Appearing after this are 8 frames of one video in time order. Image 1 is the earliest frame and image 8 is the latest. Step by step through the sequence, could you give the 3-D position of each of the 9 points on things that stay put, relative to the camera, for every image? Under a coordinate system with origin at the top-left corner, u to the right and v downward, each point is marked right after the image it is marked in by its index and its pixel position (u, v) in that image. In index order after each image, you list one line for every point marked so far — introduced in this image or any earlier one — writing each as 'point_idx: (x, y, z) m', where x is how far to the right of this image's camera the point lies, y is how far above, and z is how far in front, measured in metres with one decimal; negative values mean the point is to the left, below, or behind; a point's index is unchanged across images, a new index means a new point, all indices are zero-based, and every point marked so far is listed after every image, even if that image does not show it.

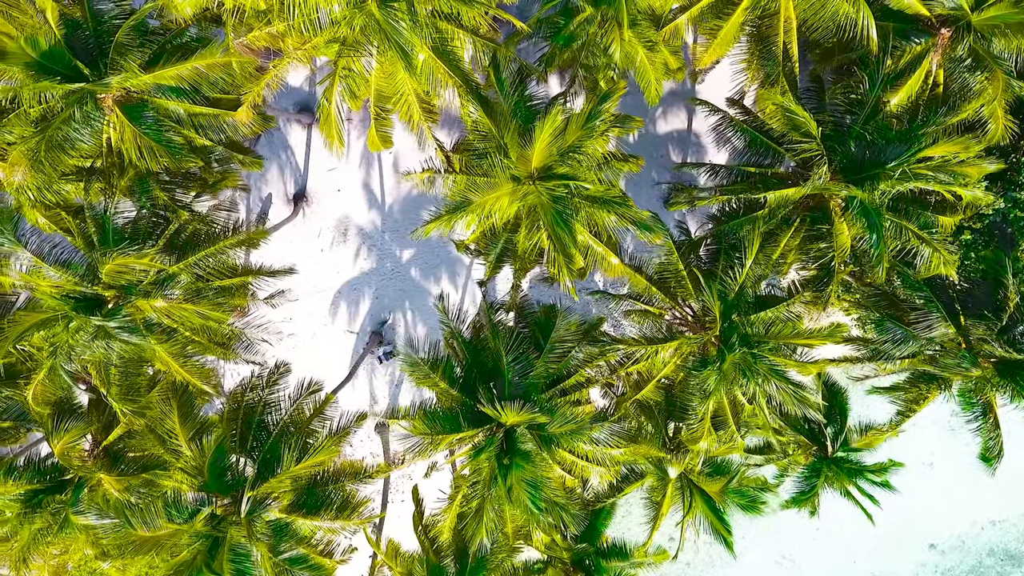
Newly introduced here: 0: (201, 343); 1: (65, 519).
0: (-3.8, -0.7, +8.2) m
1: (-5.4, -2.7, +8.3) m
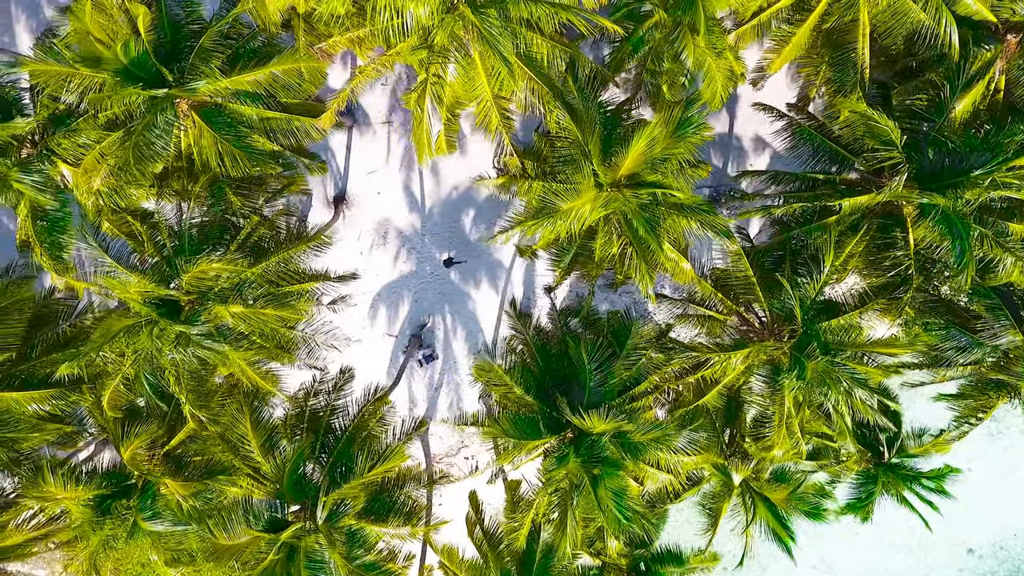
0: (-2.9, -0.7, +8.2) m
1: (-4.5, -2.8, +8.3) m
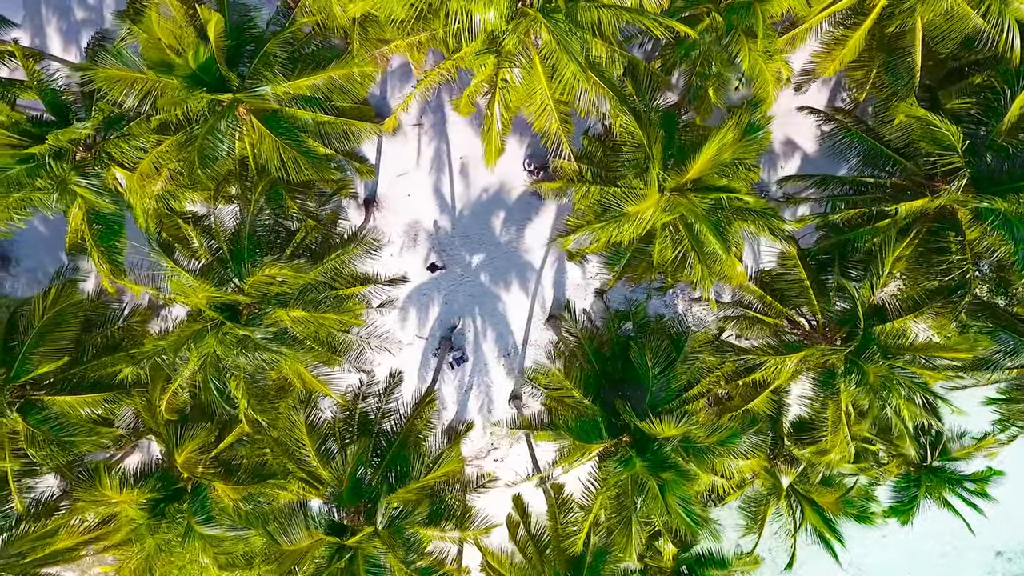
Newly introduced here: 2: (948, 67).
0: (-2.3, -0.8, +8.2) m
1: (-3.9, -2.8, +8.3) m
2: (+5.7, +2.9, +9.0) m
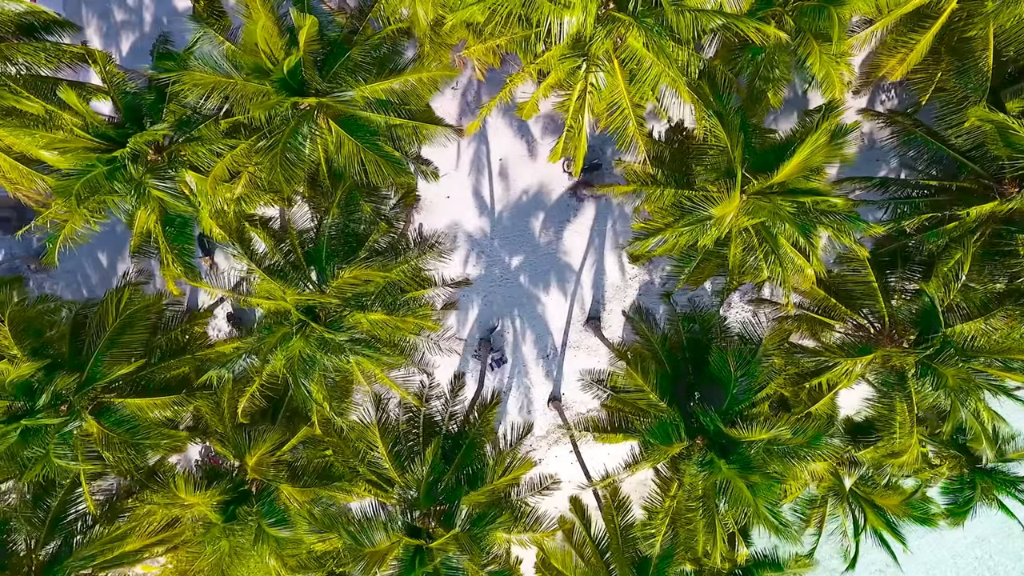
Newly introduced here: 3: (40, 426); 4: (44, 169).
0: (-1.4, -0.8, +8.2) m
1: (-3.0, -2.9, +8.3) m
2: (+6.5, +2.8, +9.1) m
3: (-5.1, -1.5, +7.6) m
4: (-5.6, +1.4, +8.3) m
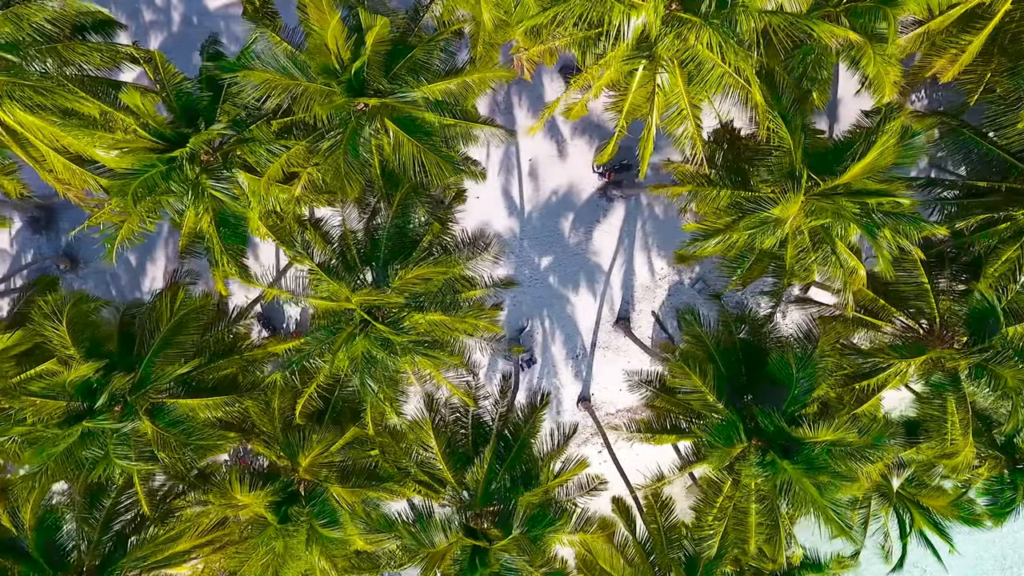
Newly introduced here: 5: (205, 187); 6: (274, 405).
0: (-0.8, -0.8, +8.2) m
1: (-2.4, -2.9, +8.3) m
2: (+7.2, +2.8, +9.1) m
3: (-4.5, -1.5, +7.6) m
4: (-5.0, +1.4, +8.3) m
5: (-3.5, +1.2, +7.8) m
6: (-3.0, -1.4, +8.6) m
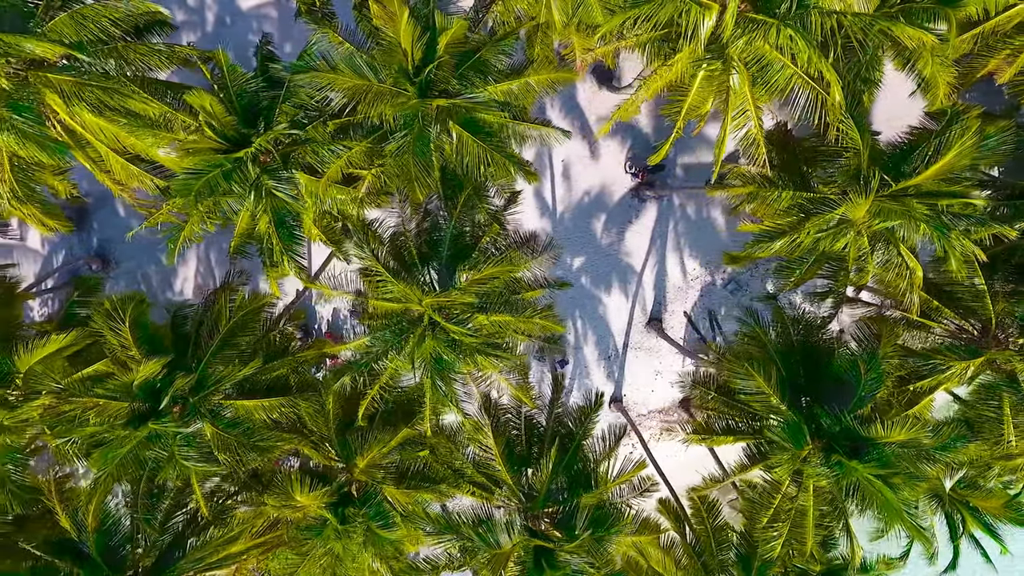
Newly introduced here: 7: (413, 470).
0: (-0.1, -0.8, +8.2) m
1: (-1.7, -2.9, +8.3) m
2: (+7.9, +2.8, +9.1) m
3: (-3.8, -1.6, +7.6) m
4: (-4.3, +1.4, +8.3) m
5: (-2.8, +1.1, +7.8) m
6: (-2.3, -1.5, +8.6) m
7: (-1.2, -2.2, +8.5) m
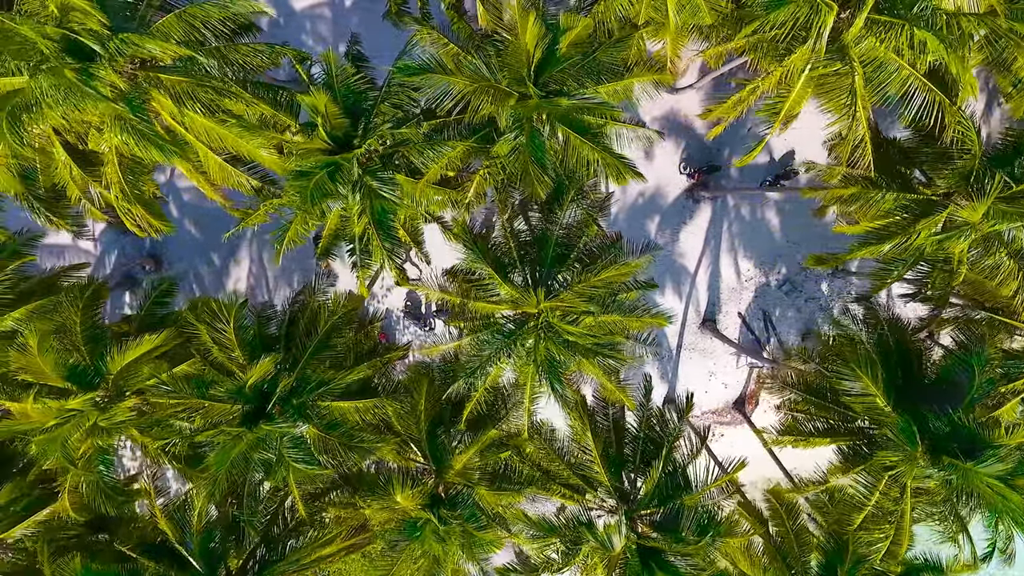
0: (+1.1, -0.9, +8.2) m
1: (-0.5, -2.9, +8.2) m
2: (+9.0, +2.8, +9.0) m
3: (-2.6, -1.6, +7.6) m
4: (-3.1, +1.4, +8.2) m
5: (-1.6, +1.1, +7.8) m
6: (-1.1, -1.5, +8.5) m
7: (-0.1, -2.3, +8.5) m
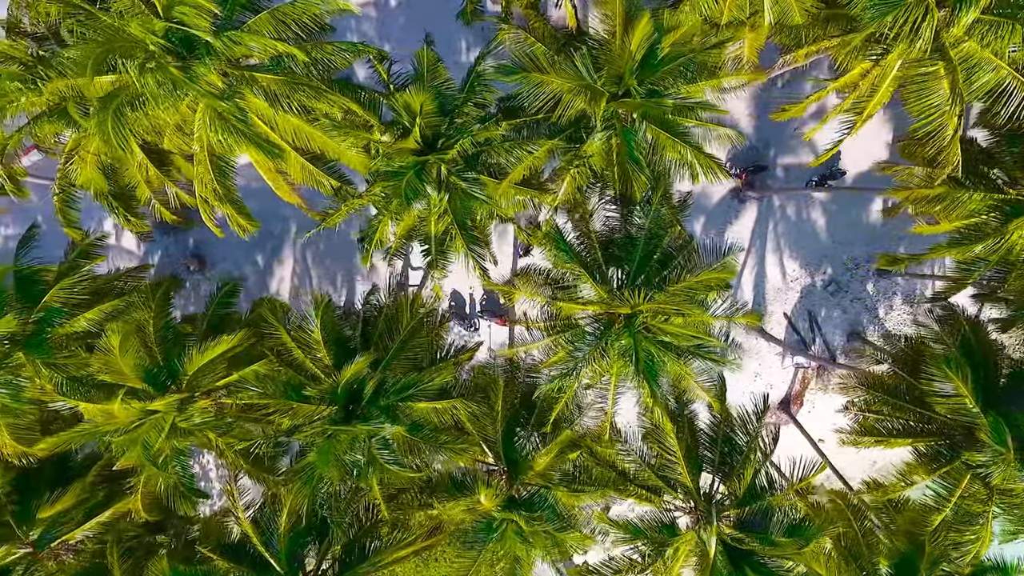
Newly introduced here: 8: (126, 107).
0: (+2.1, -0.9, +8.2) m
1: (+0.4, -2.9, +8.2) m
2: (+10.0, +2.8, +9.0) m
3: (-1.7, -1.6, +7.5) m
4: (-2.1, +1.4, +8.2) m
5: (-0.7, +1.1, +7.8) m
6: (-0.1, -1.5, +8.5) m
7: (+0.9, -2.3, +8.5) m
8: (-3.8, +1.8, +6.8) m
